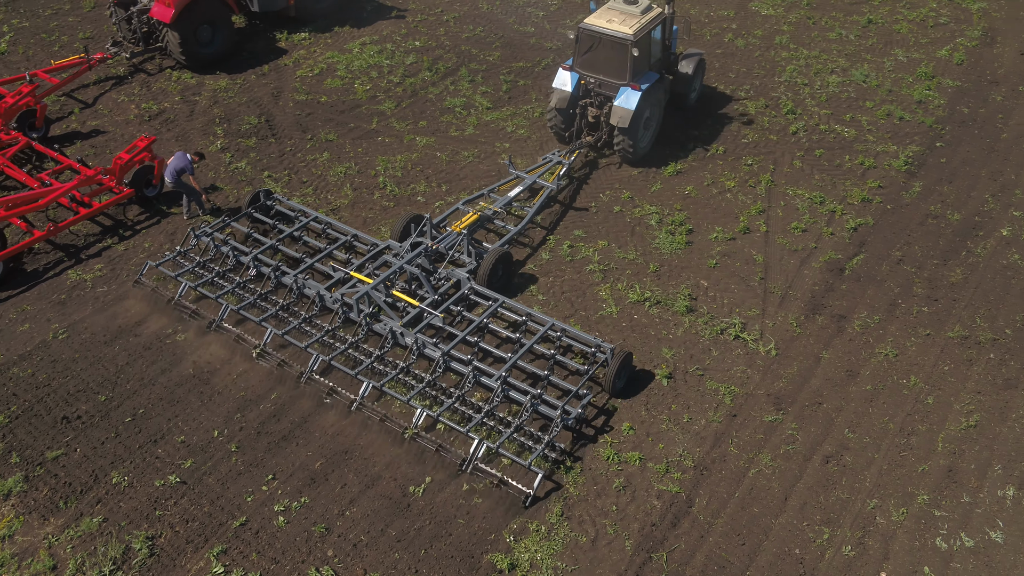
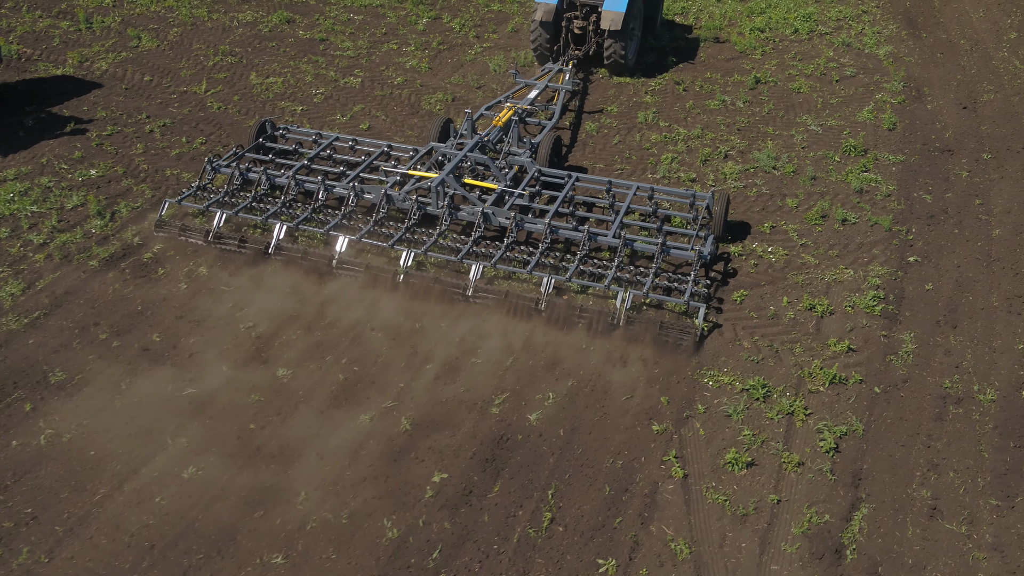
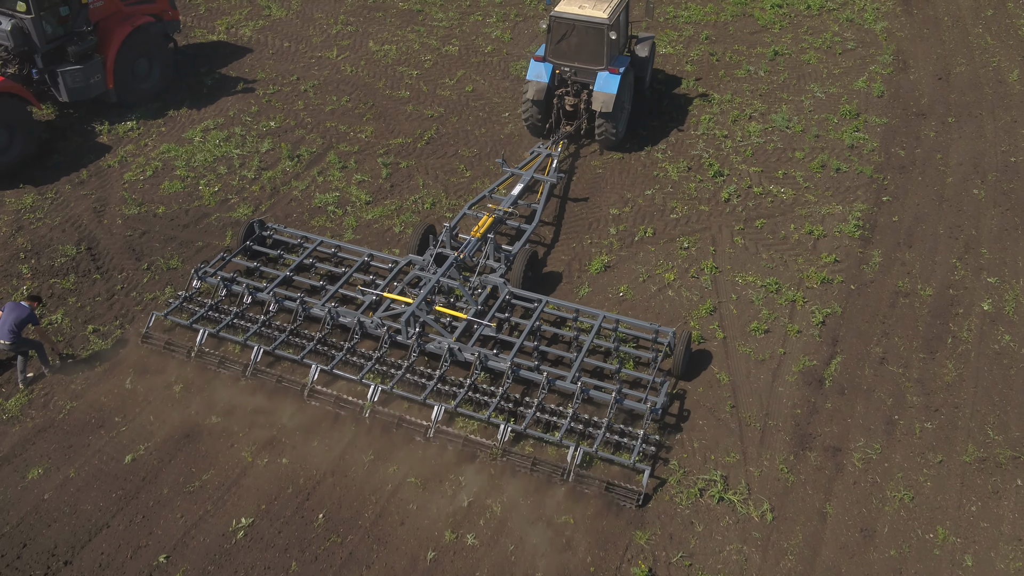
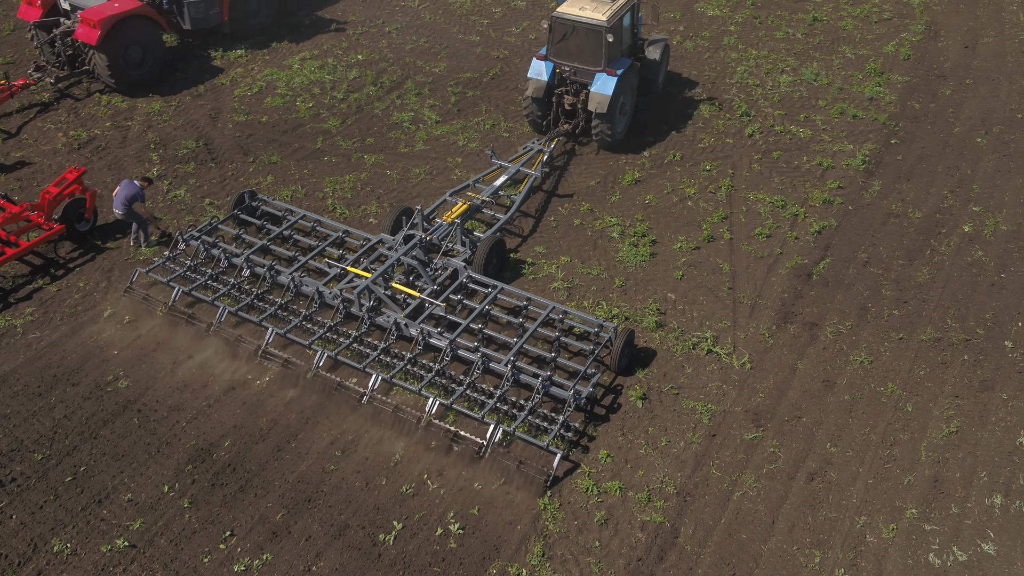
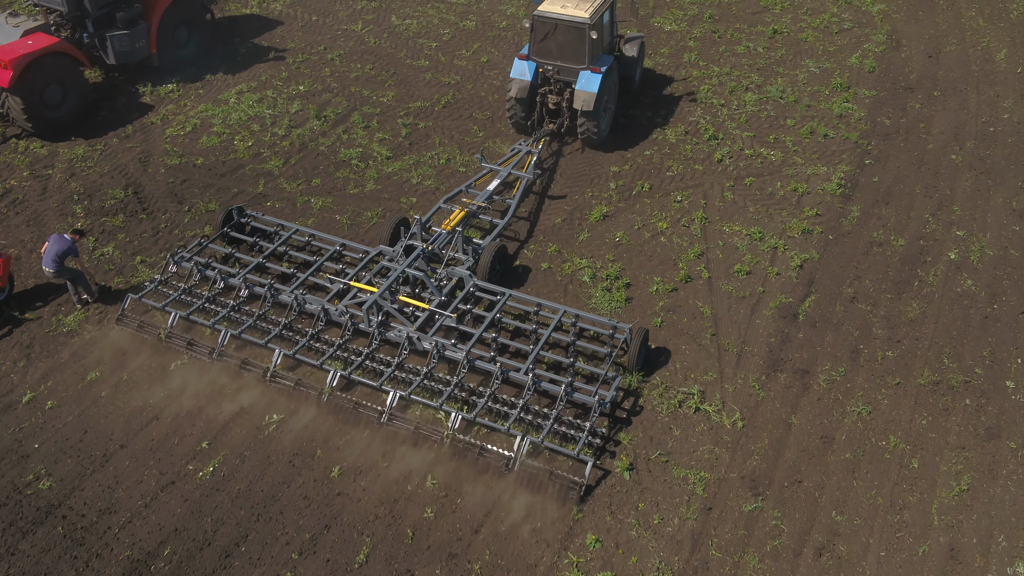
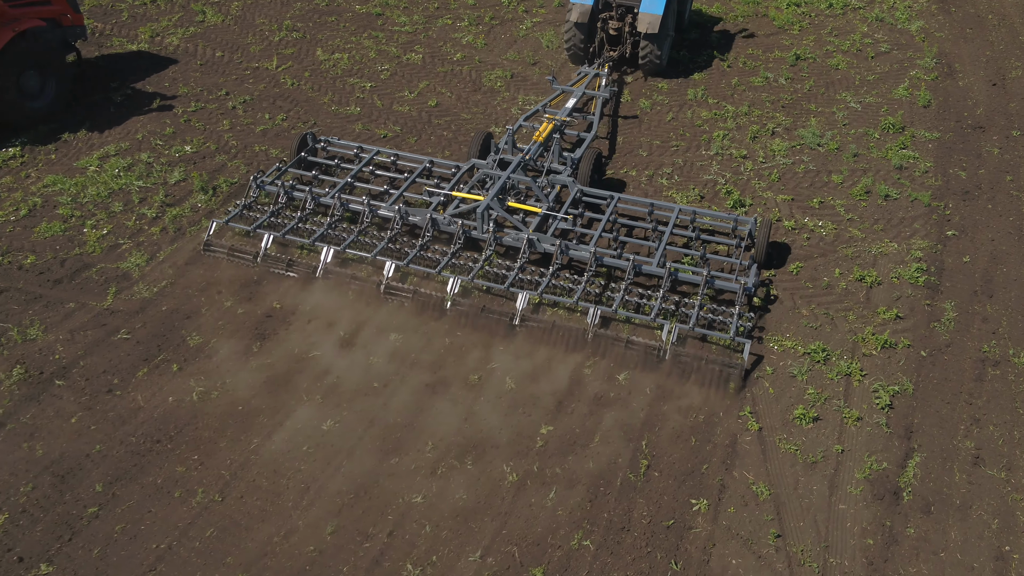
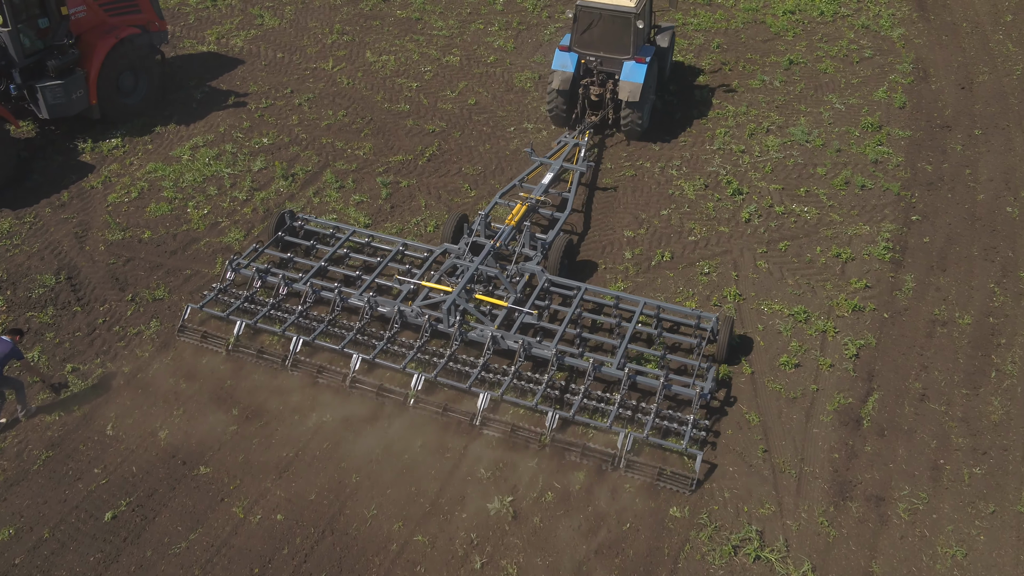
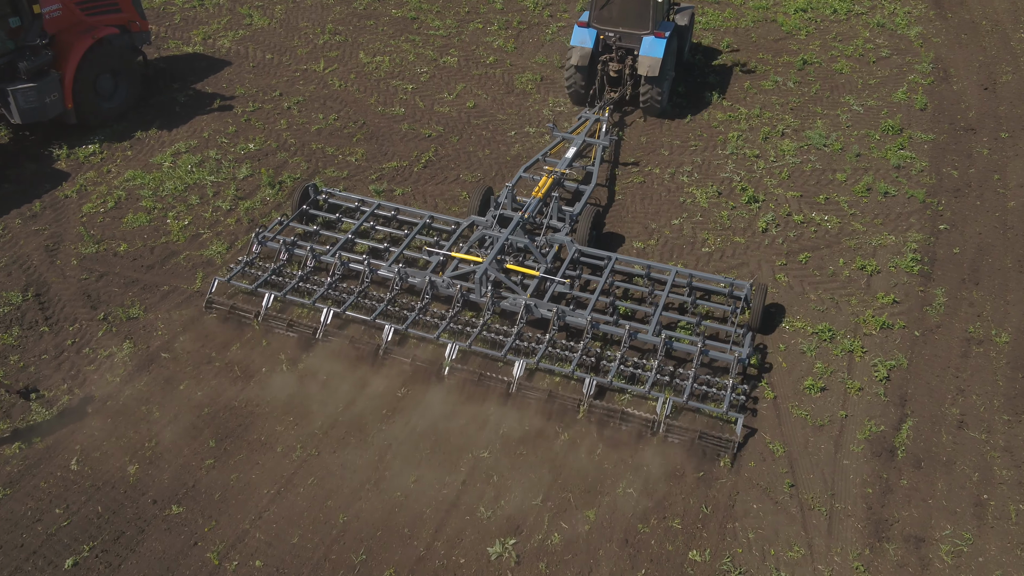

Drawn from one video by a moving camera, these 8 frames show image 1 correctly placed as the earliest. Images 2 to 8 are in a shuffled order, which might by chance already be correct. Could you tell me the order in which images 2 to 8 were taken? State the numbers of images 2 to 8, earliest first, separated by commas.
4, 5, 3, 7, 8, 6, 2
